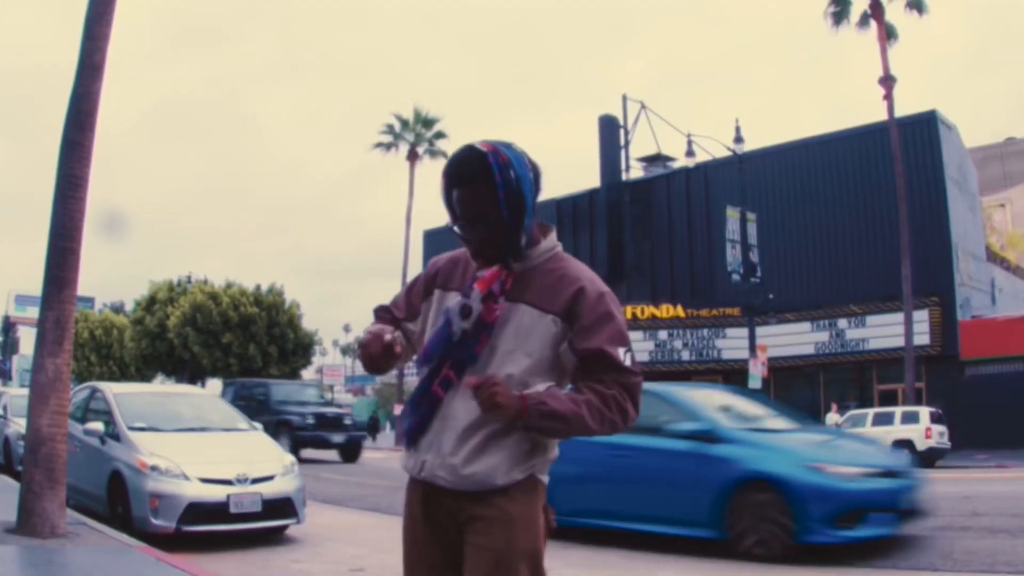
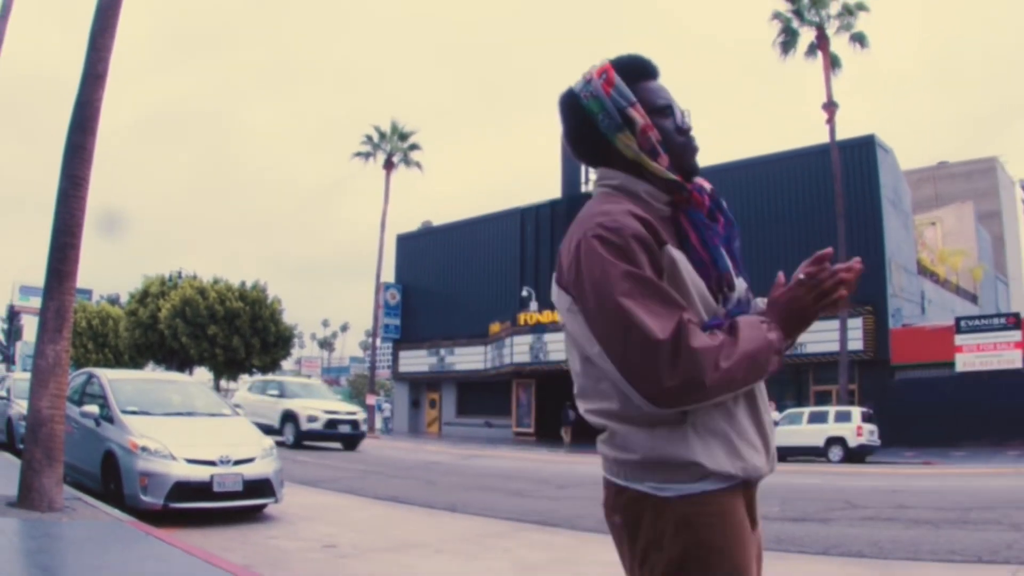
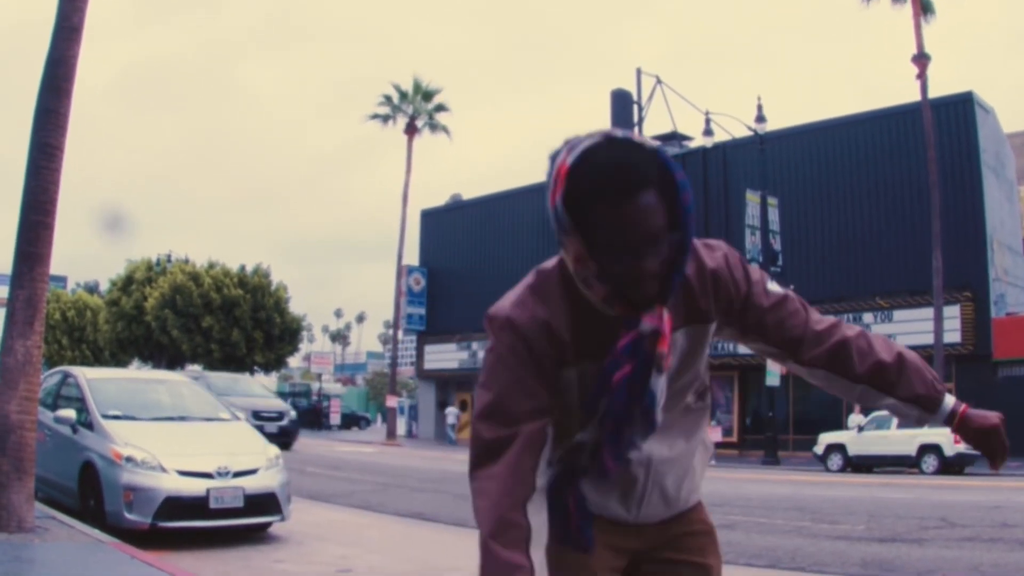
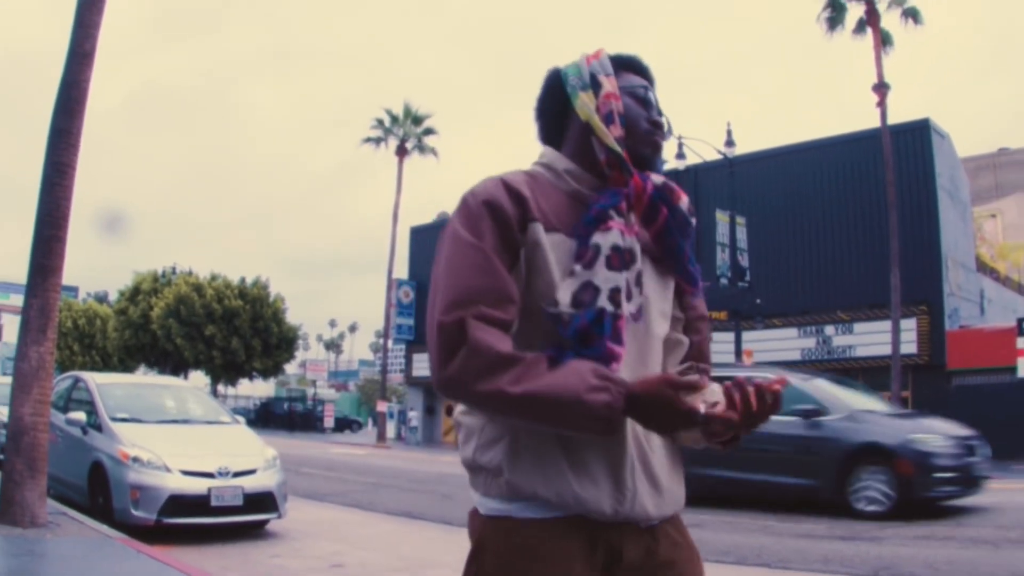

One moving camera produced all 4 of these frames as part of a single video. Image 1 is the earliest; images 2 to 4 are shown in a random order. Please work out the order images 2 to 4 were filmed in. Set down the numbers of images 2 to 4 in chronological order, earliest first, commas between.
3, 4, 2
